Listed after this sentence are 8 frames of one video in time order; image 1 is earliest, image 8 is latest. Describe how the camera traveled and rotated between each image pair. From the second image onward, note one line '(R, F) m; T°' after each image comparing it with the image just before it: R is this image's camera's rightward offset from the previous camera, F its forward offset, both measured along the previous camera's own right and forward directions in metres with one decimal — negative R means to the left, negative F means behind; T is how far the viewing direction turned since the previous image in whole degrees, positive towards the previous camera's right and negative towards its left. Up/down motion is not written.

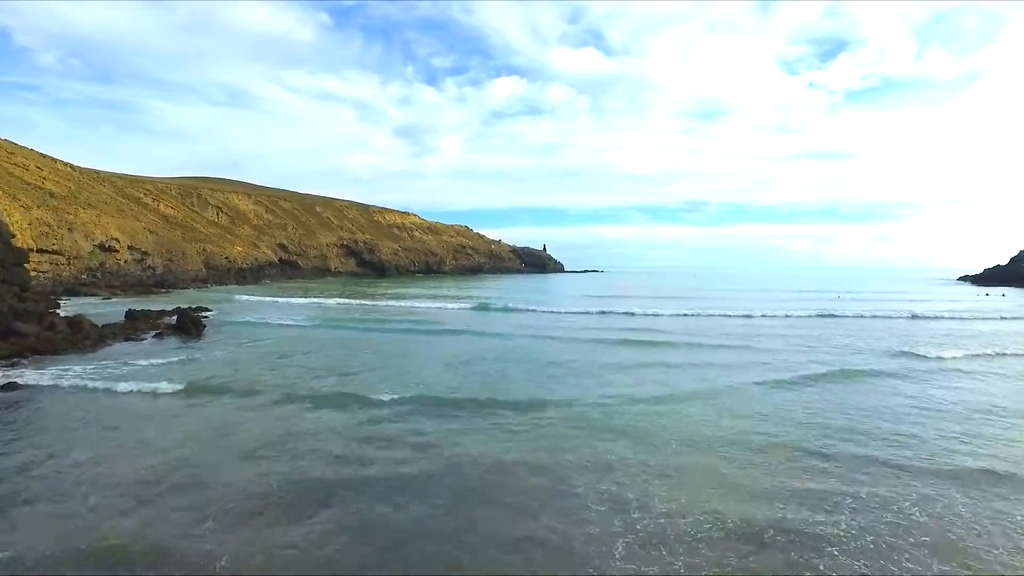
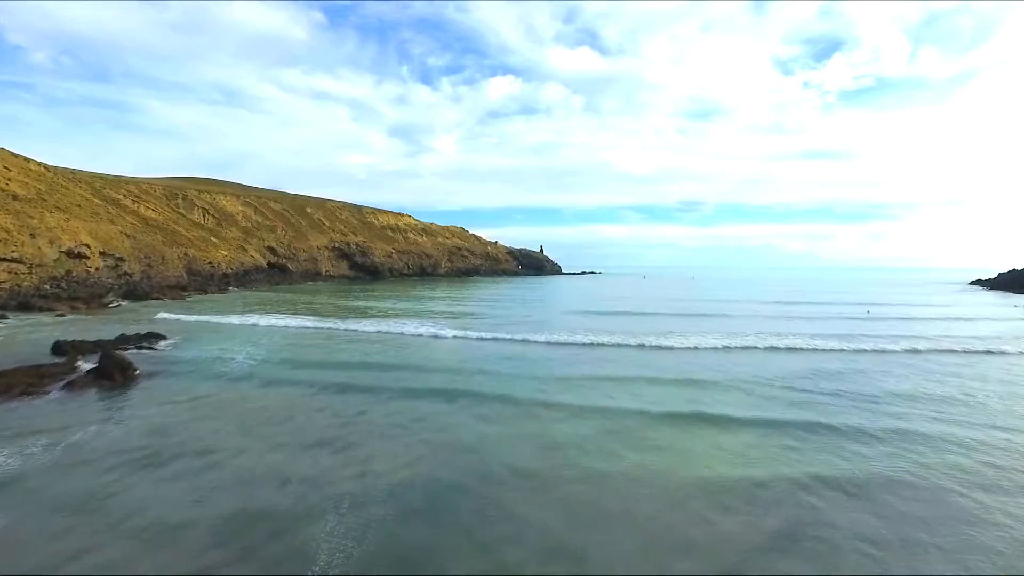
(-0.4, +3.5) m; +1°
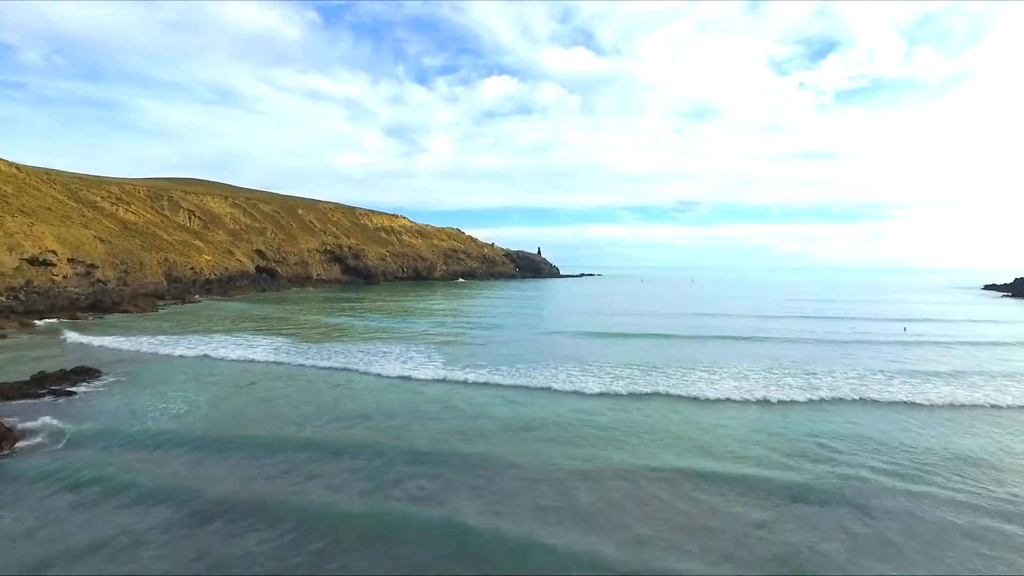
(-0.4, +3.6) m; +1°
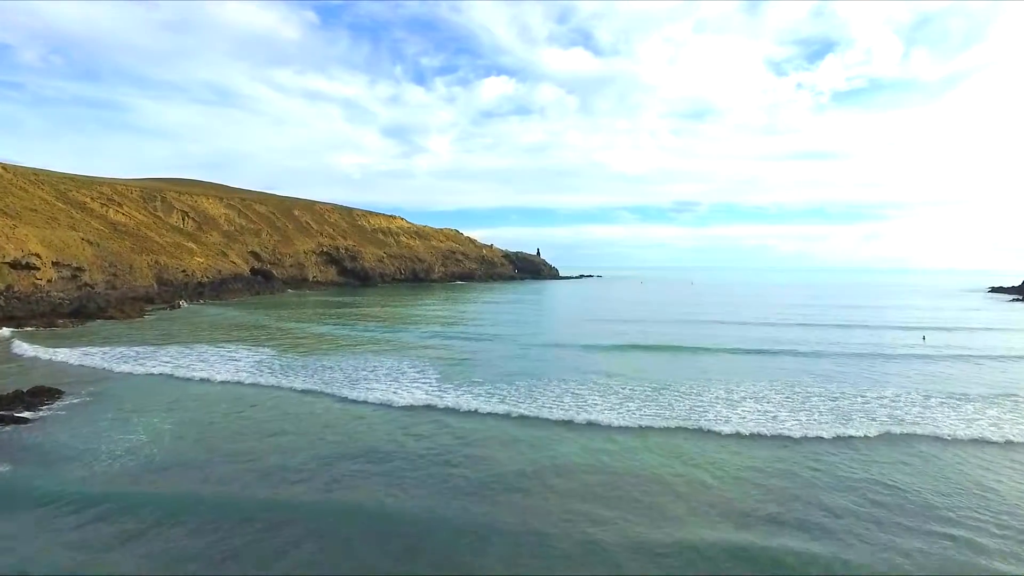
(-0.1, +1.6) m; 0°
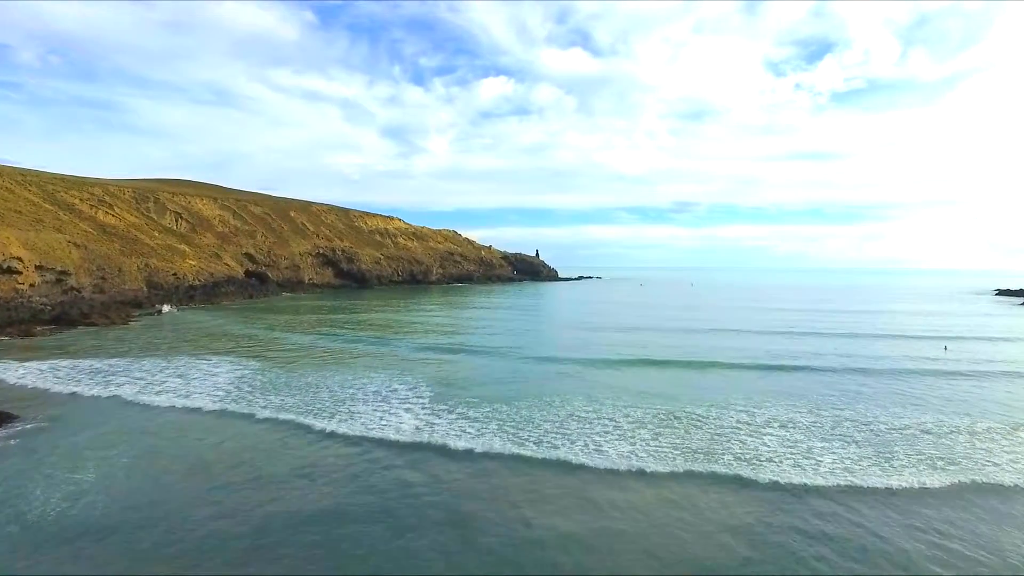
(-0.1, +1.7) m; 0°
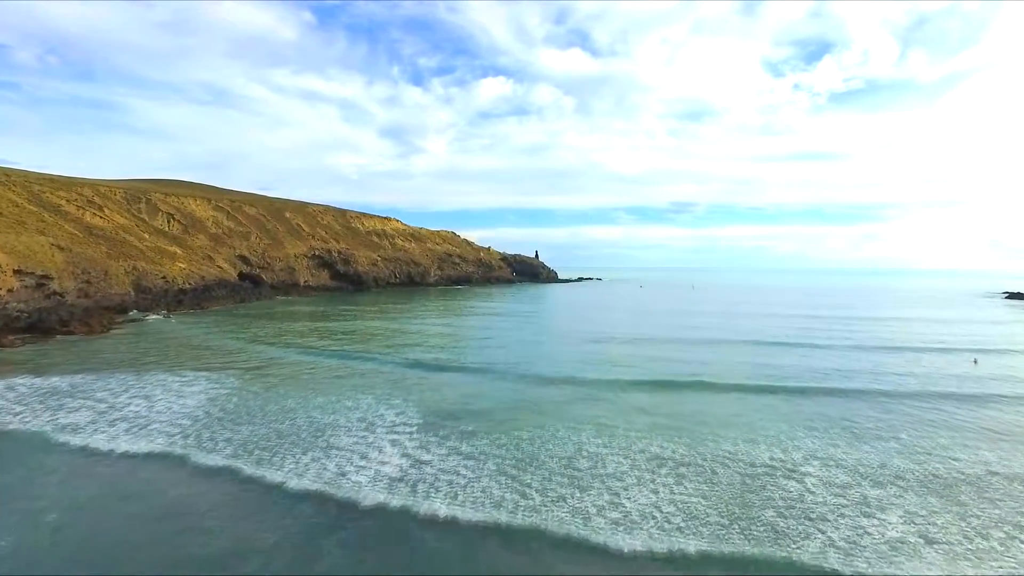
(-0.1, +2.0) m; 0°
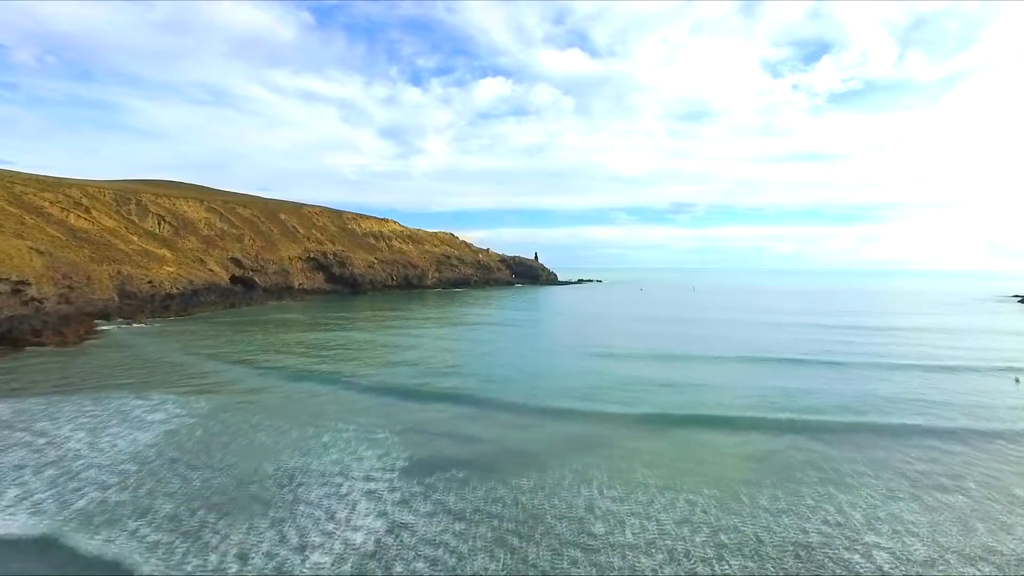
(-0.1, +2.4) m; 0°
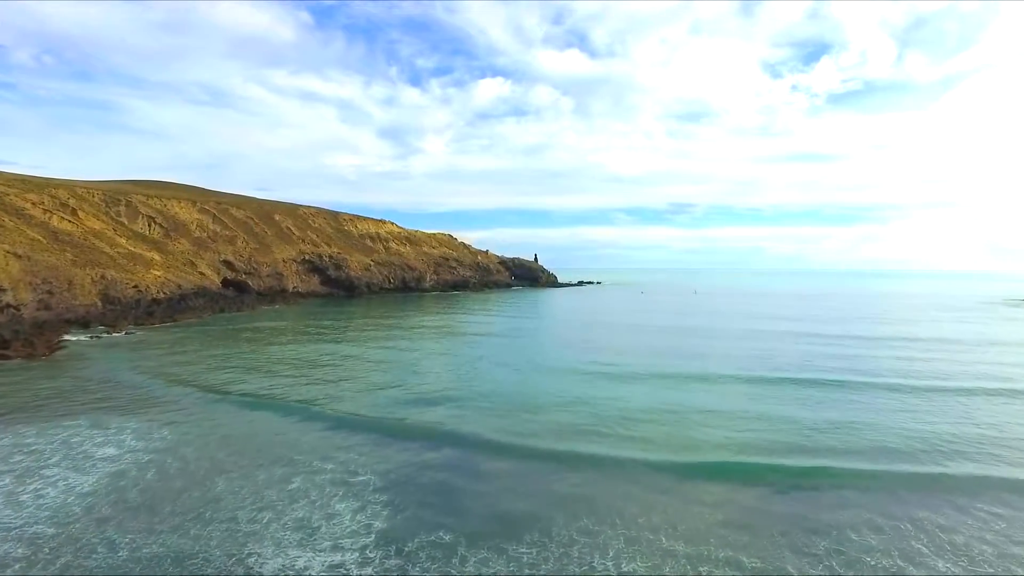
(0.0, +2.5) m; 0°
